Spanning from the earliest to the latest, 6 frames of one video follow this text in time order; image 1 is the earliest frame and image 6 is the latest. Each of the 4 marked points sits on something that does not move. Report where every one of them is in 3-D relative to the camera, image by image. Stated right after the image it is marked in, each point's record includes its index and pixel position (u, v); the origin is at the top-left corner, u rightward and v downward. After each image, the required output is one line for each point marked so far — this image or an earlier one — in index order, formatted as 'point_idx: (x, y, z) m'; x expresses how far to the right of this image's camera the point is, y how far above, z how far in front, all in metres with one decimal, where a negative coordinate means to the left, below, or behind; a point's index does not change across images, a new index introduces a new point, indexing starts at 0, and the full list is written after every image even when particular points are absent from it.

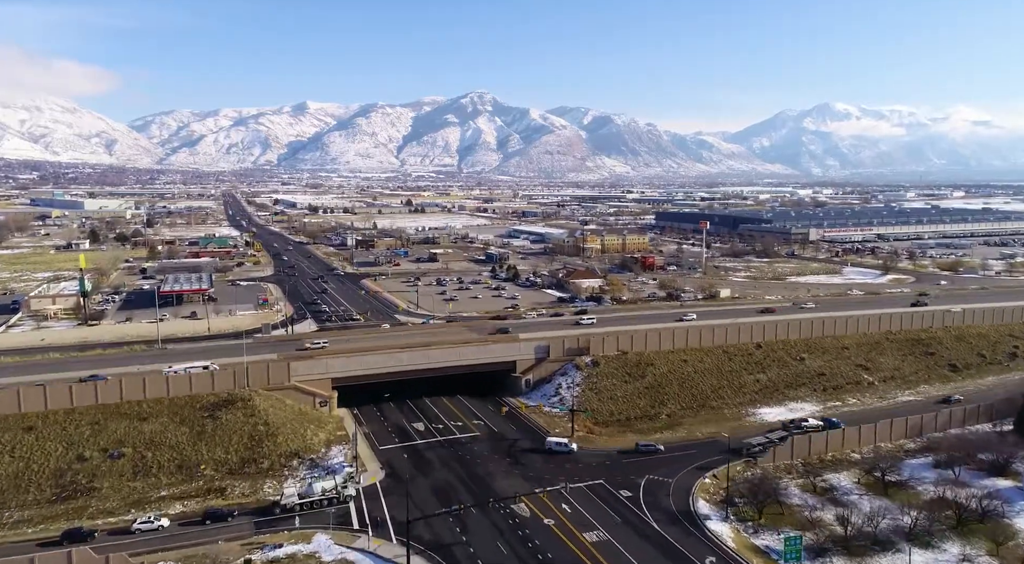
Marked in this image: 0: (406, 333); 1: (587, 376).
0: (-2.4, -1.3, +18.8) m
1: (+1.5, -1.9, +15.9) m
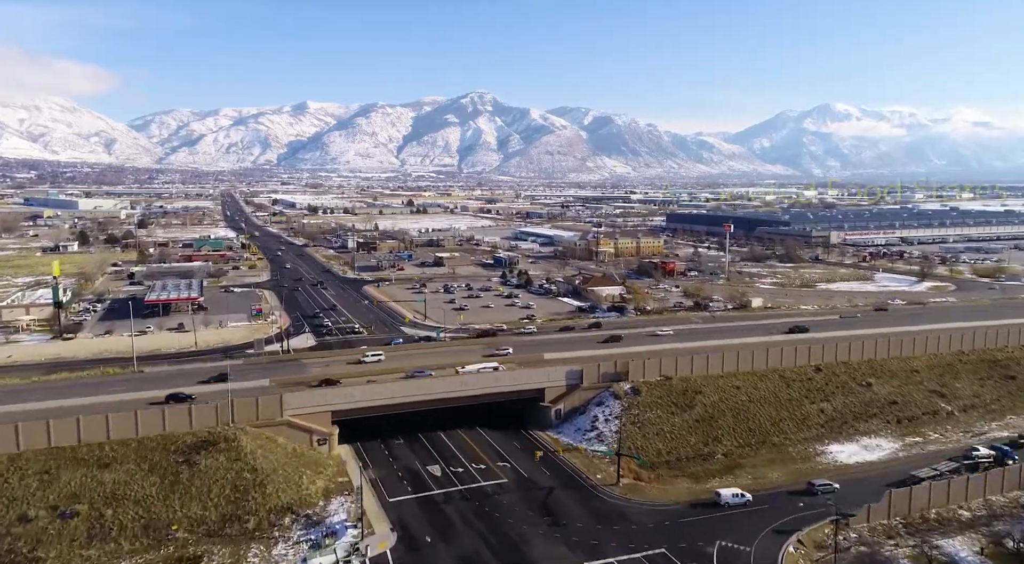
0: (-1.9, -1.5, +16.6) m
1: (+2.0, -2.1, +13.7) m
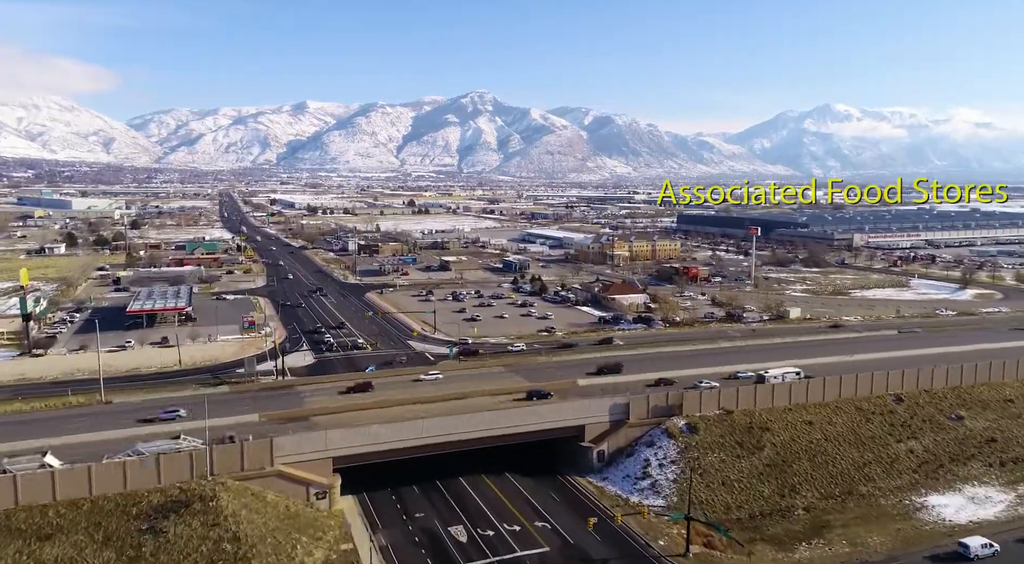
0: (-1.4, -1.8, +14.4) m
1: (+2.5, -2.4, +11.5) m
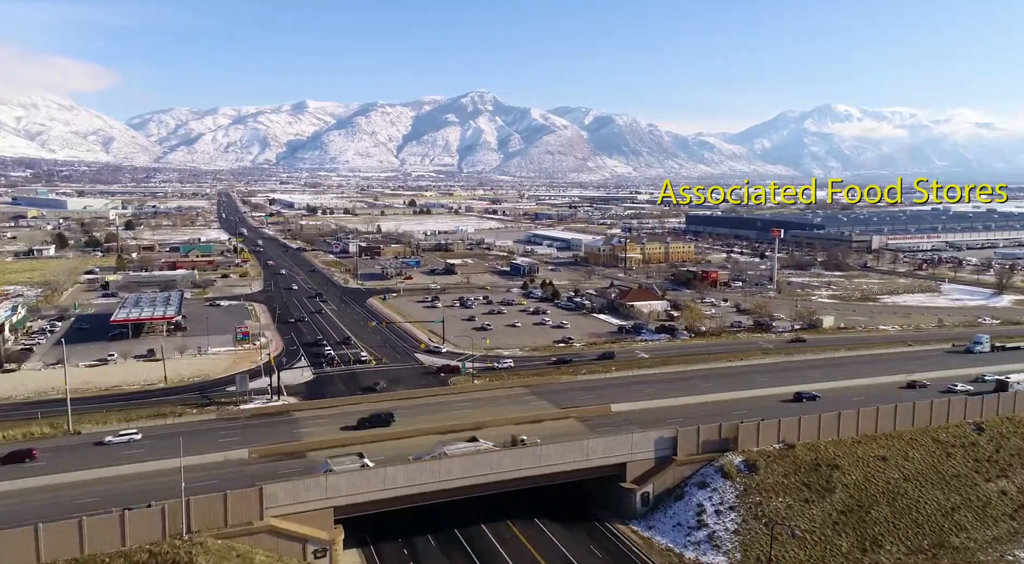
0: (-1.0, -2.0, +12.8) m
1: (+2.8, -2.6, +9.9) m
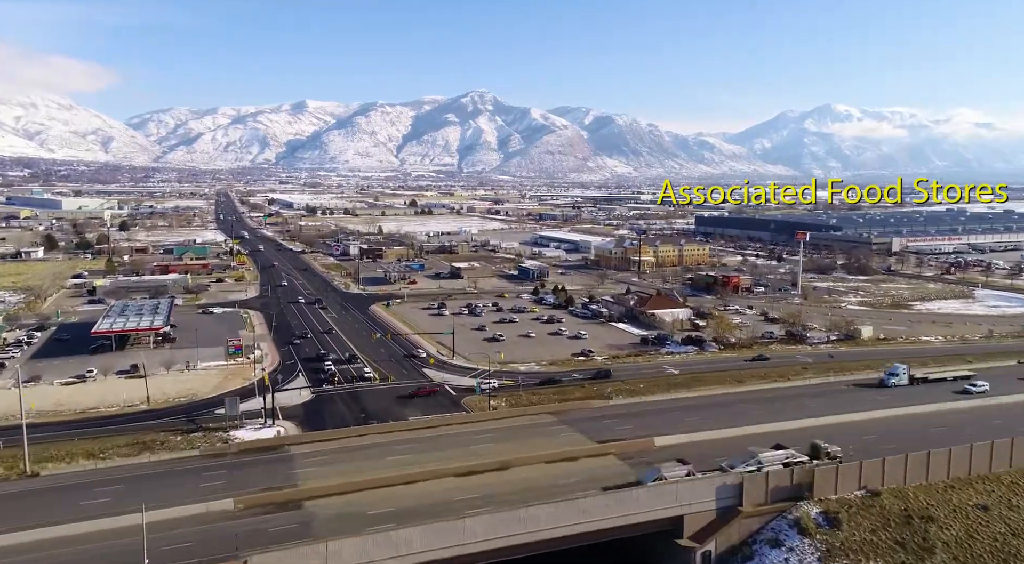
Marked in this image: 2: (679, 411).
0: (-0.7, -2.1, +11.1) m
1: (+3.2, -2.8, +8.2) m
2: (+2.7, -2.0, +13.1) m
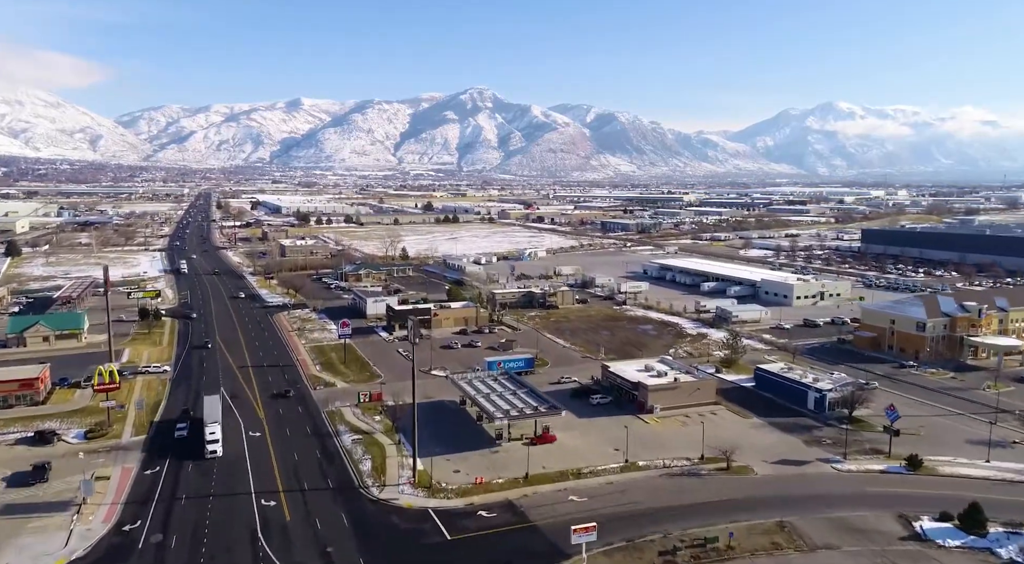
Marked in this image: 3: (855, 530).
0: (+4.0, -4.6, -9.2) m
1: (+8.0, -5.2, -12.1) m
2: (+7.4, -4.5, -7.3) m
3: (+4.2, -2.9, +9.5) m
